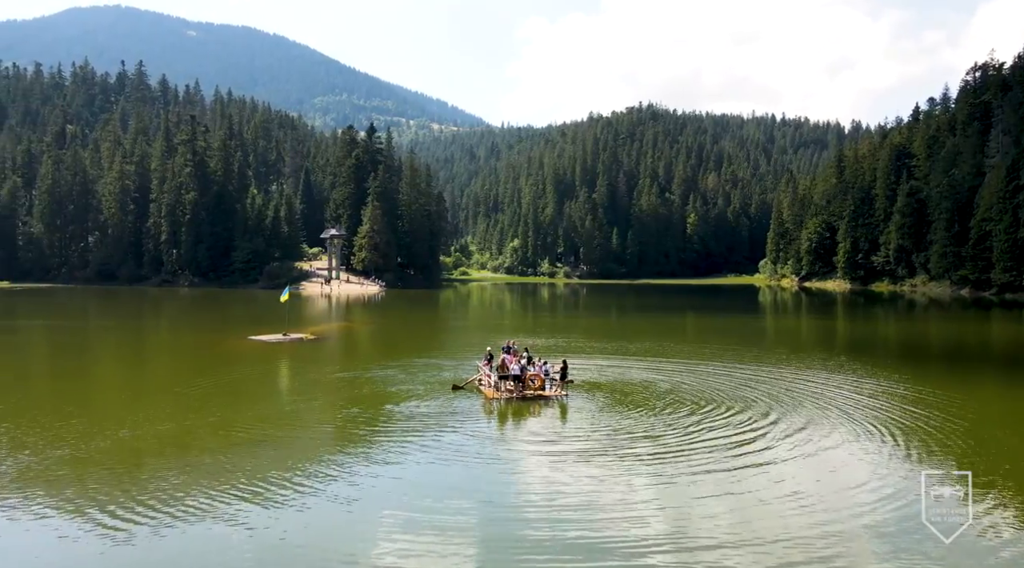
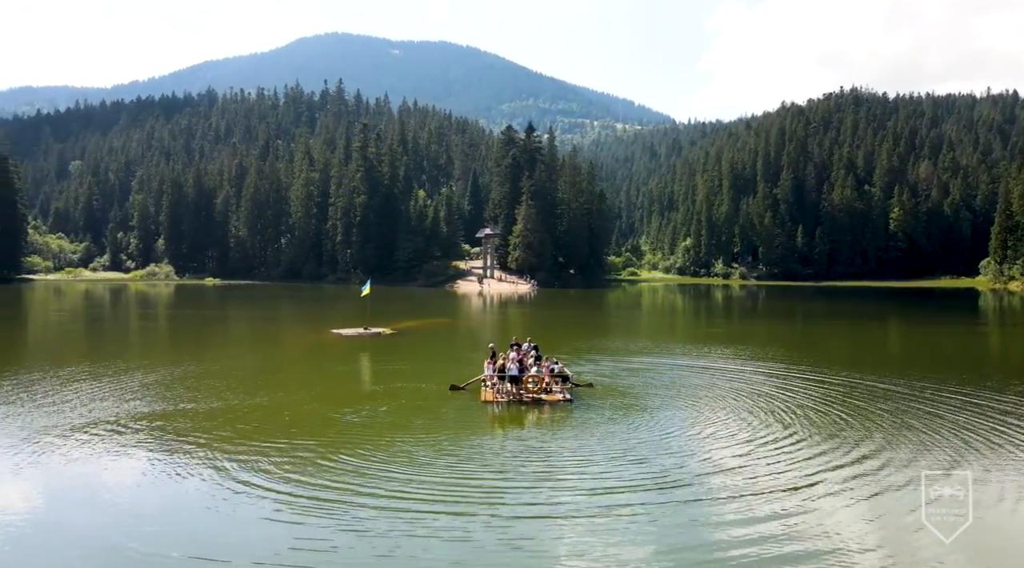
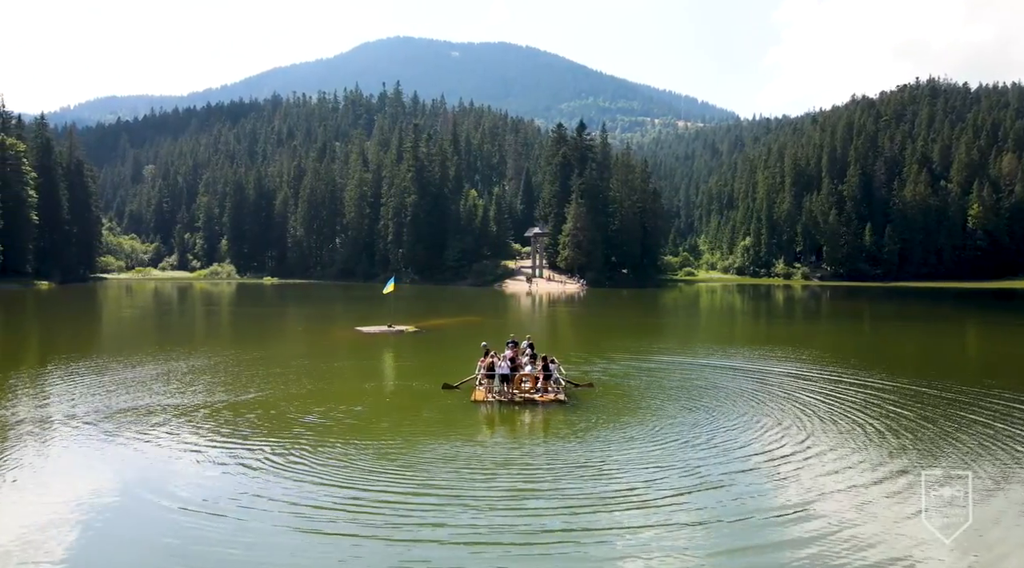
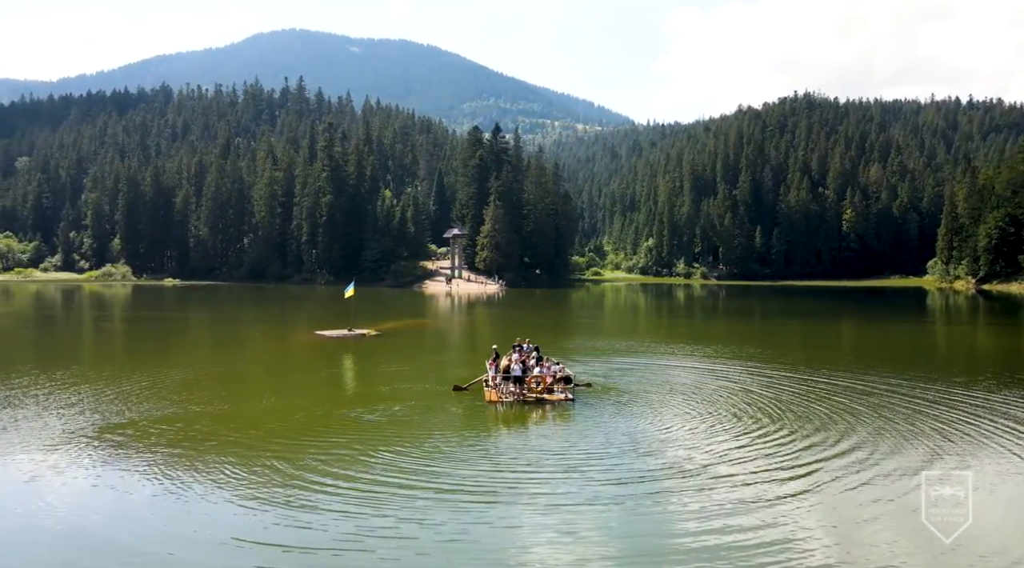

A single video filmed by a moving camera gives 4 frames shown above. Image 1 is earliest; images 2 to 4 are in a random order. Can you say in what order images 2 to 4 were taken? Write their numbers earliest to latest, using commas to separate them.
4, 2, 3
